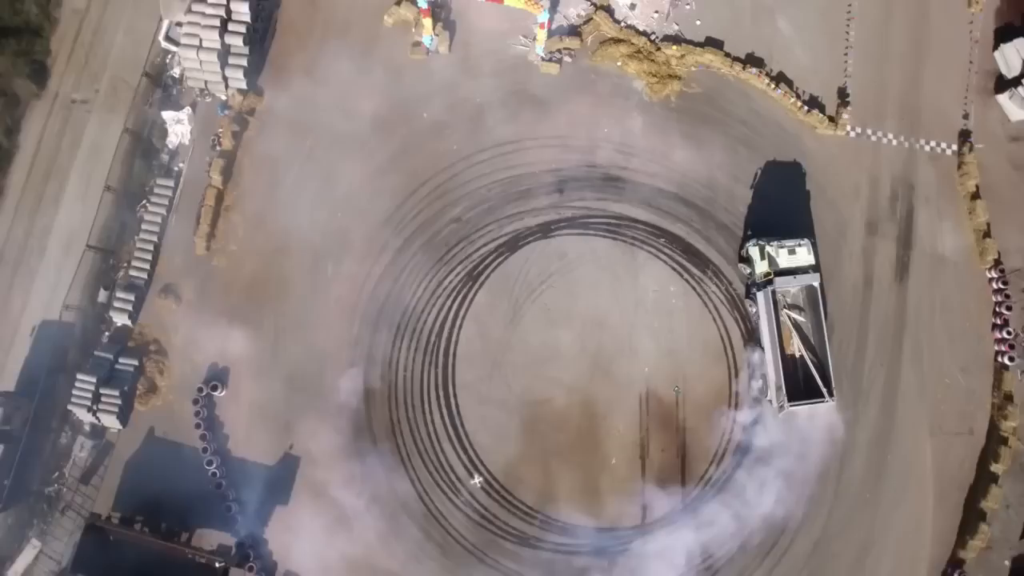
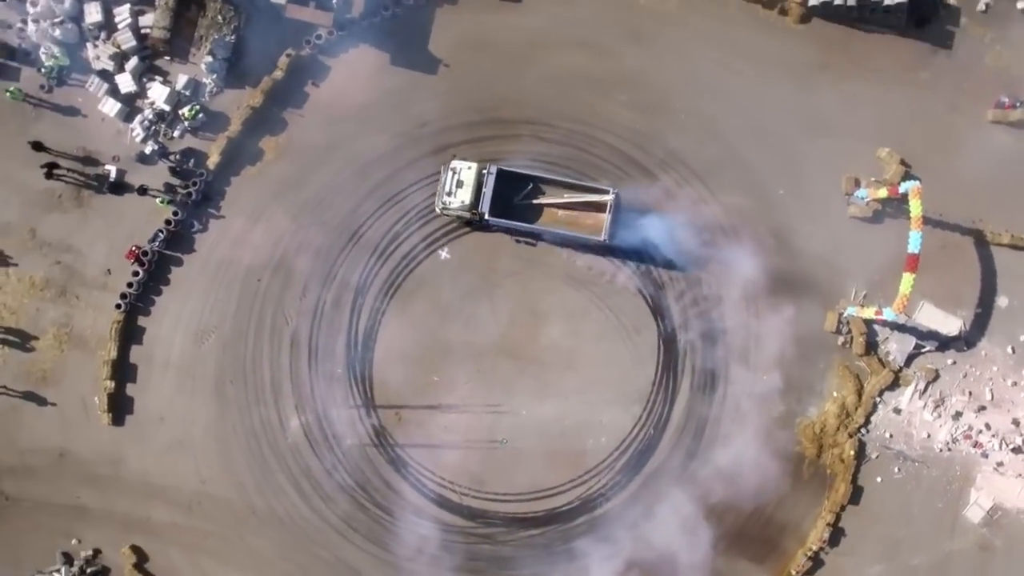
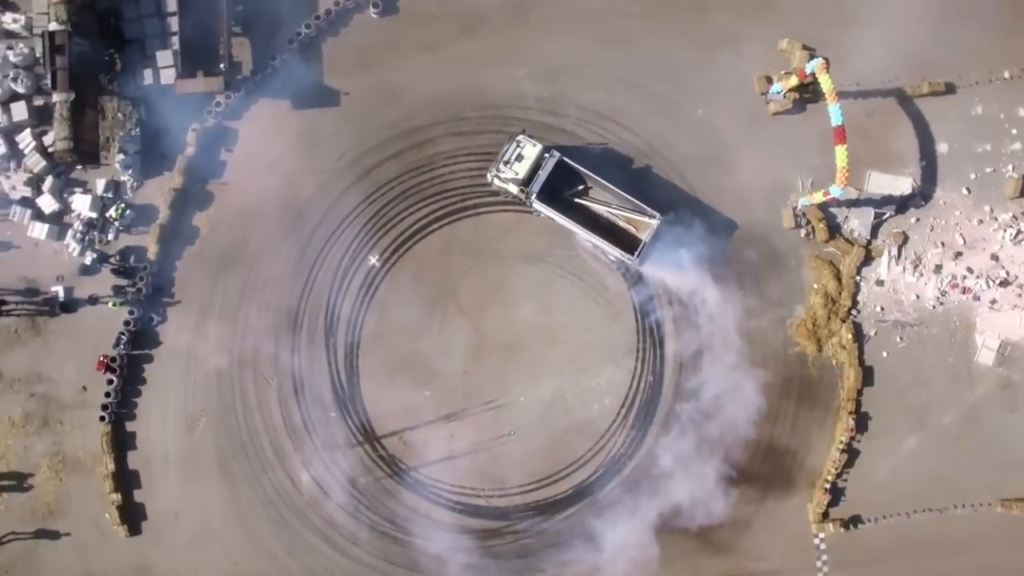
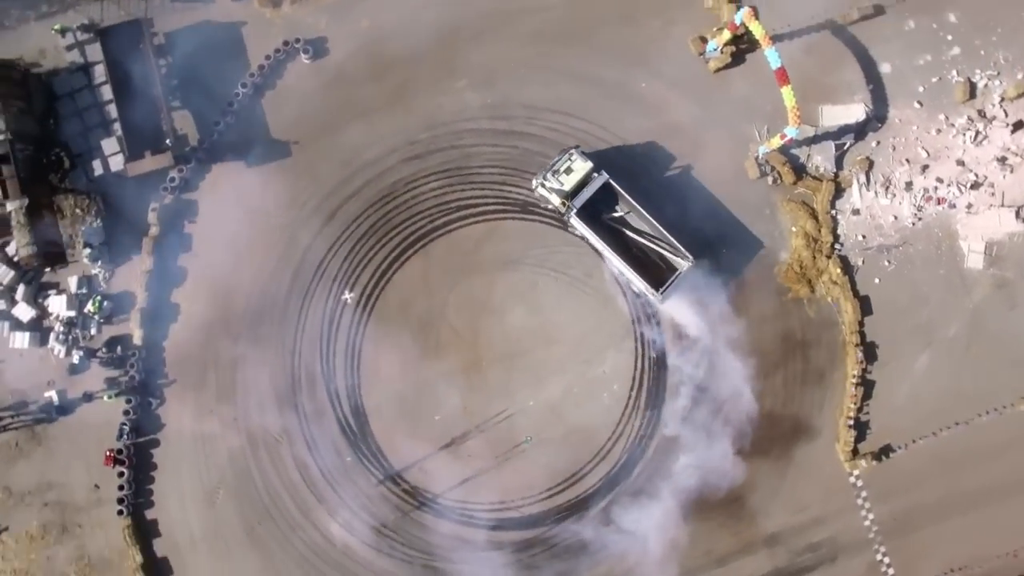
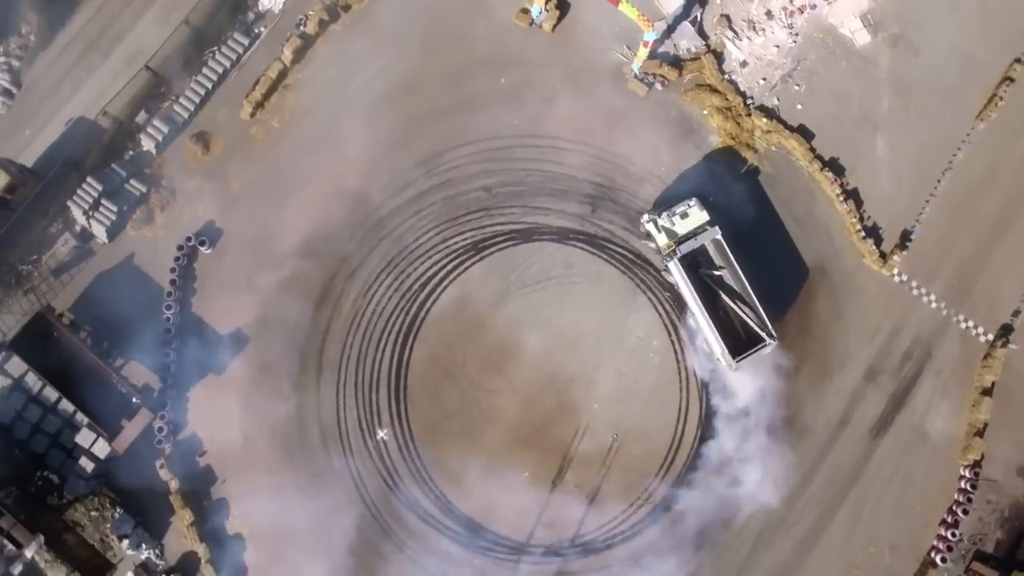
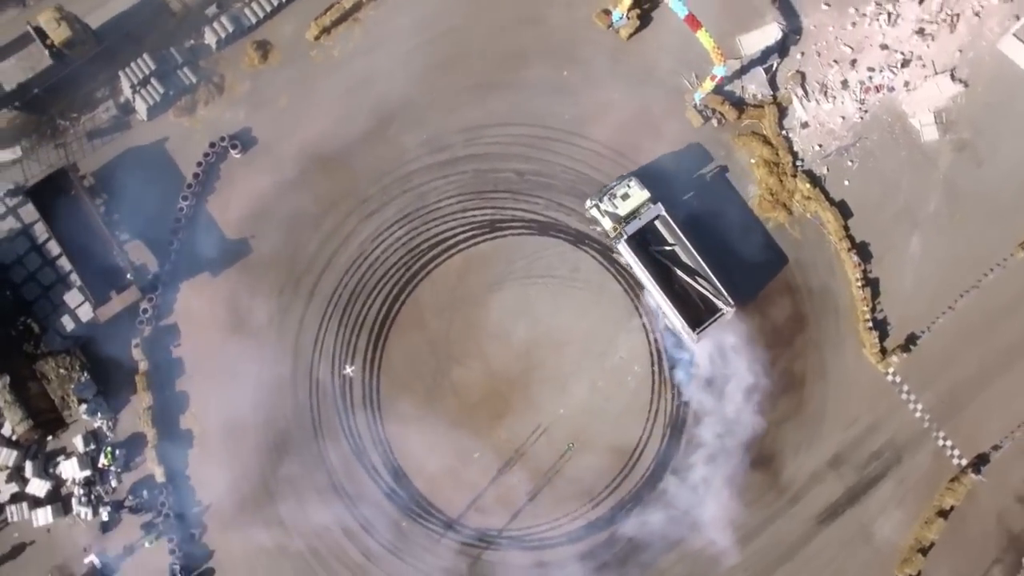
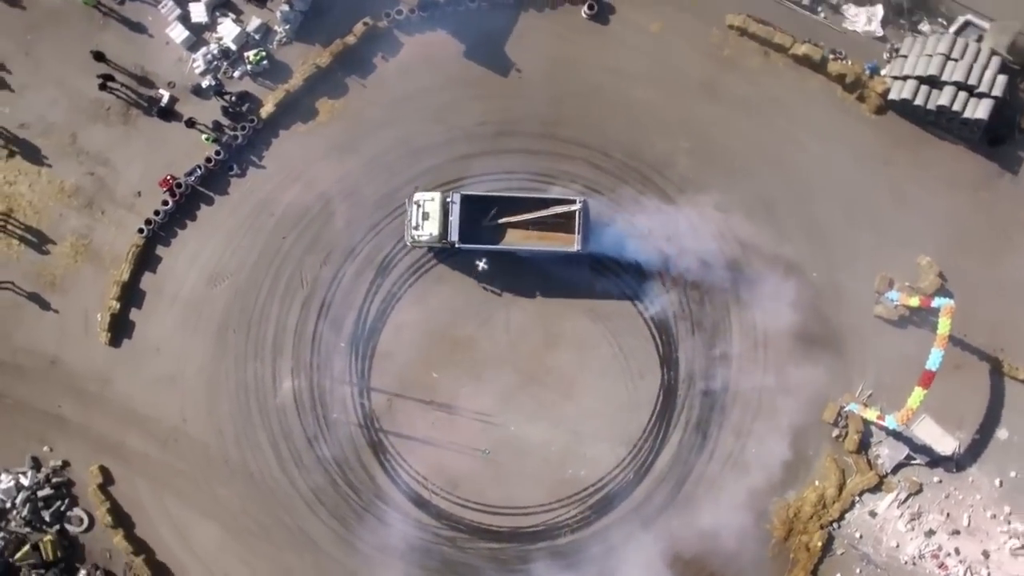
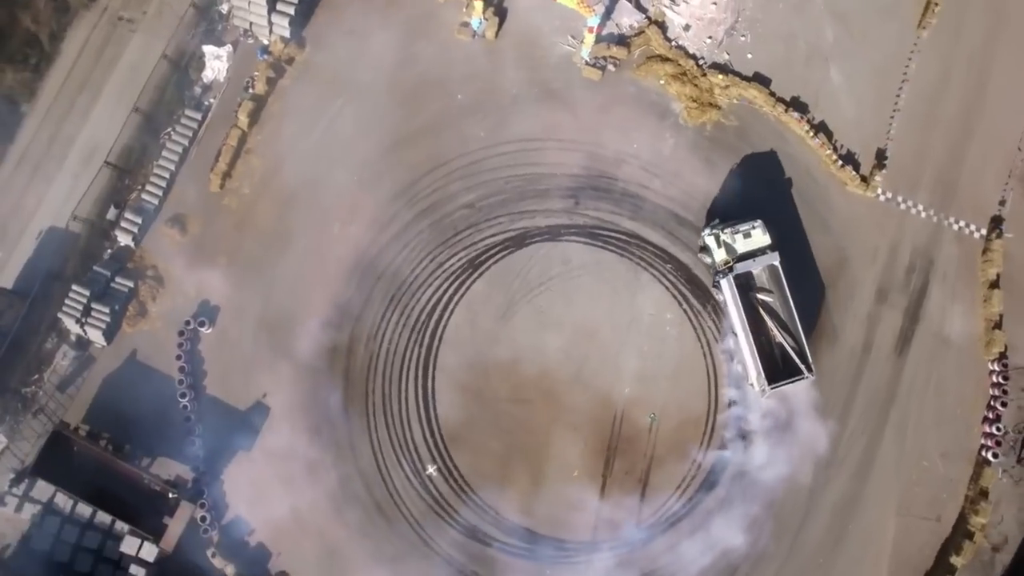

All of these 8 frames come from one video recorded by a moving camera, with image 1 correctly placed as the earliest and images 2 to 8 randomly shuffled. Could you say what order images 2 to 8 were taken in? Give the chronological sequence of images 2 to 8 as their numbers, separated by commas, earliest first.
8, 5, 6, 4, 3, 2, 7
